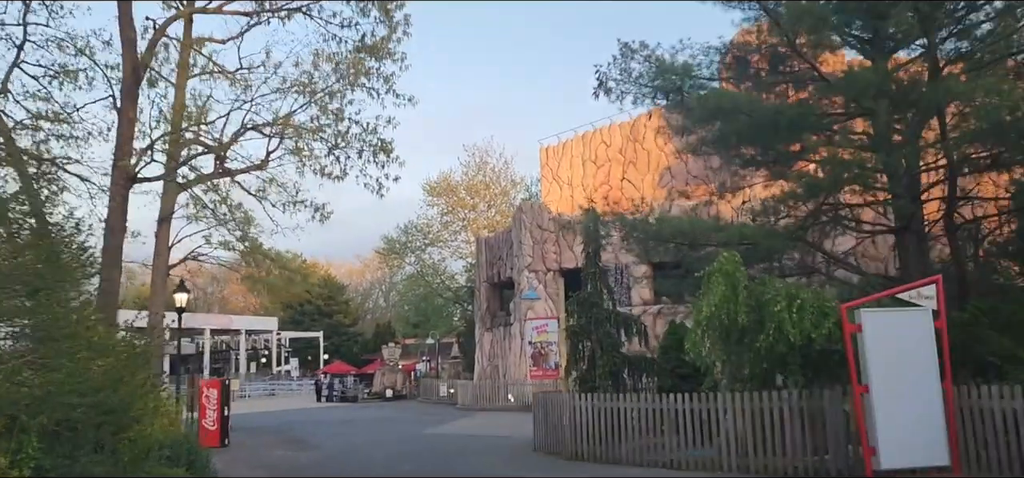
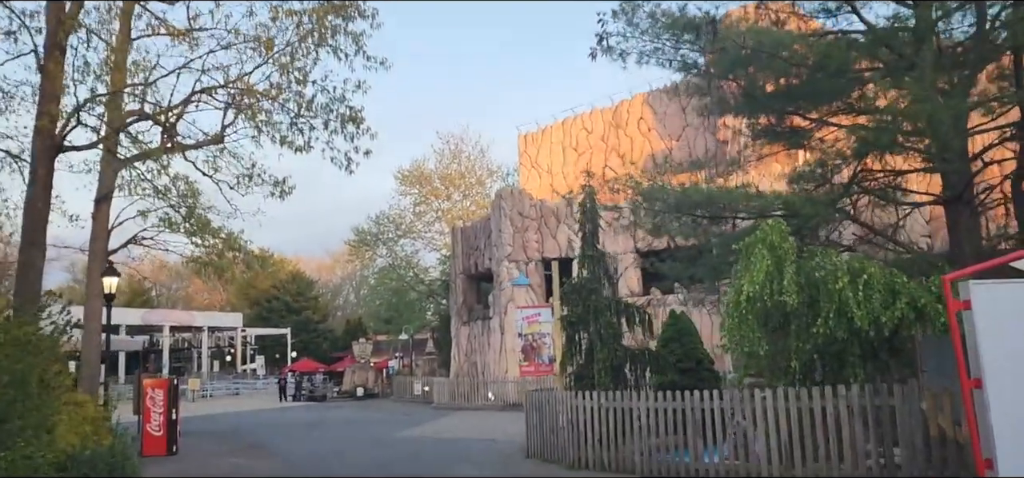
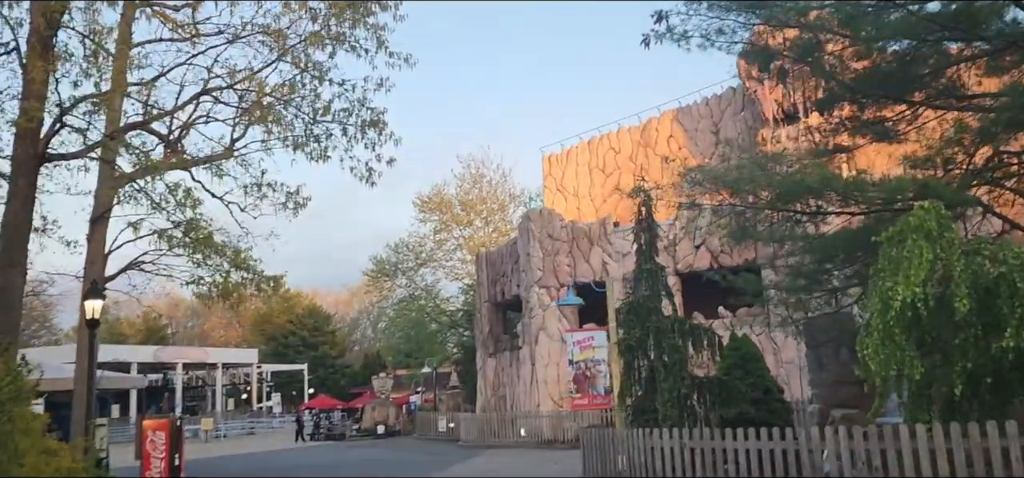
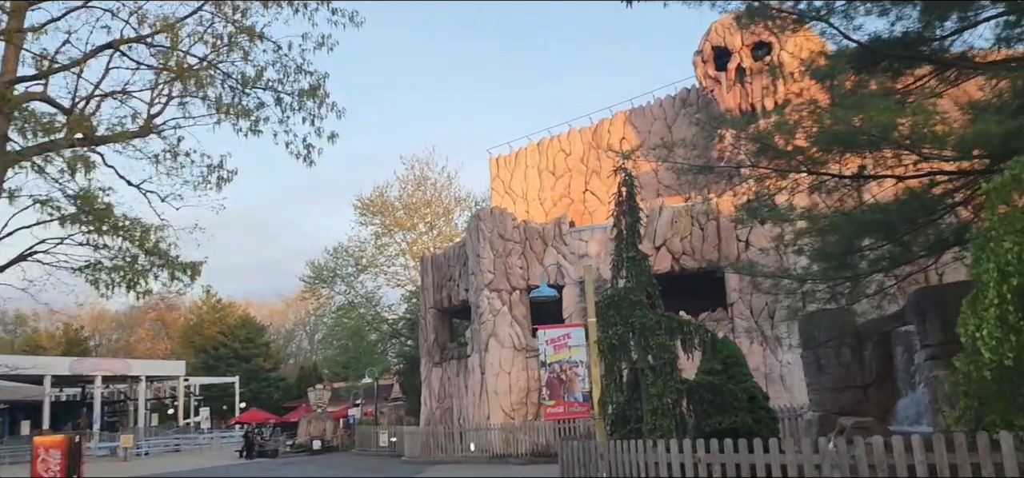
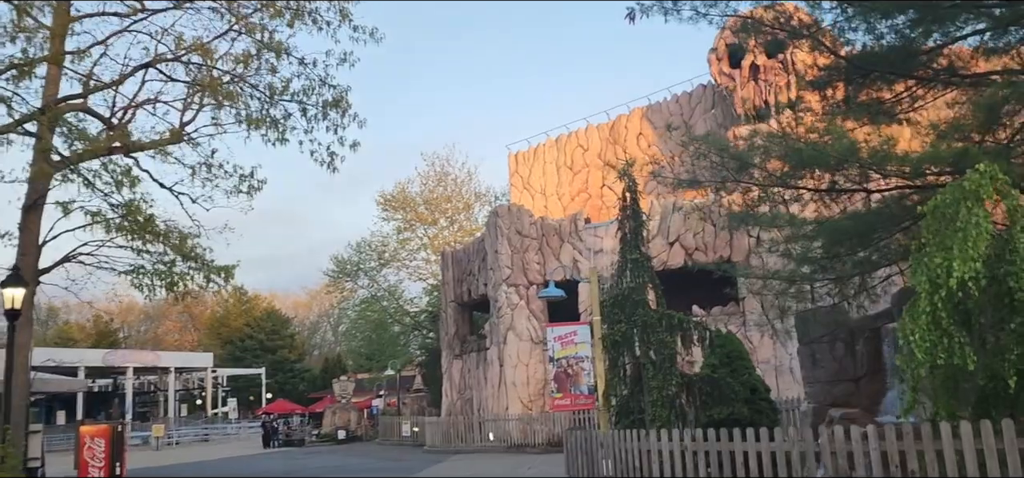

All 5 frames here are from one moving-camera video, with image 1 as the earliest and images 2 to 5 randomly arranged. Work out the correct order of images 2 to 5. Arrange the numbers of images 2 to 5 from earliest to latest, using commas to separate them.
2, 3, 5, 4
